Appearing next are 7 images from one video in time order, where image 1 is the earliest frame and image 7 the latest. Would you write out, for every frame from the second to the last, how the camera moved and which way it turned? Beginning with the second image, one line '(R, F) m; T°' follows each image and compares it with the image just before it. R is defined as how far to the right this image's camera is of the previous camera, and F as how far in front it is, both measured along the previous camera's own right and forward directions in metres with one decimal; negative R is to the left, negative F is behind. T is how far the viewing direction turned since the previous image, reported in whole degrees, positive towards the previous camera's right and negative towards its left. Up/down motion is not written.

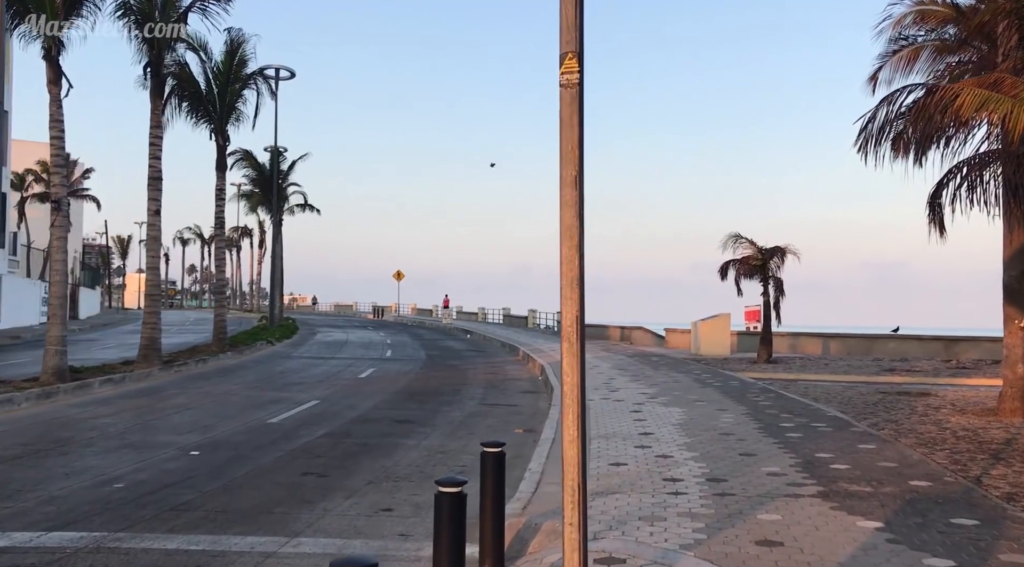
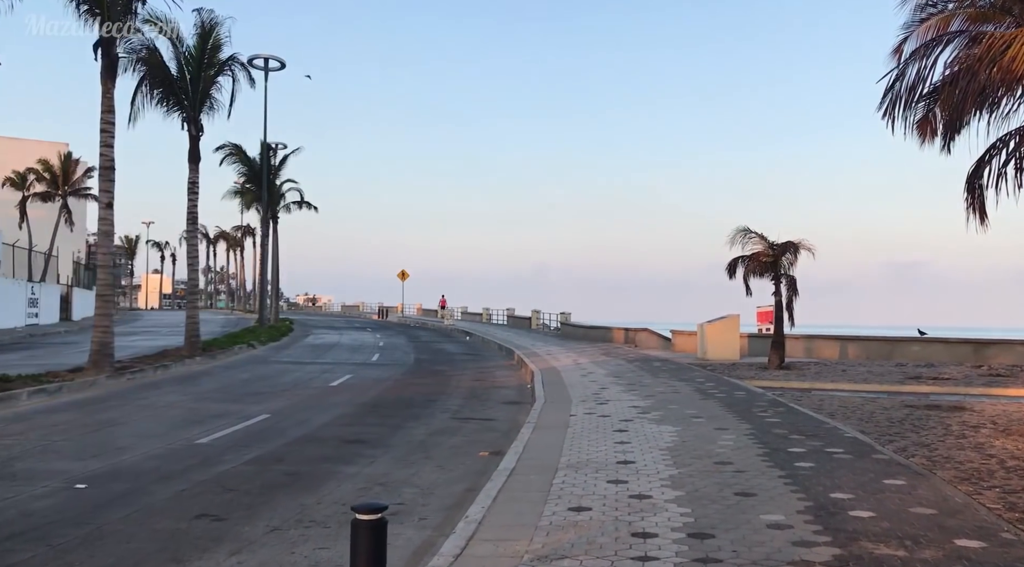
(+0.7, +2.0) m; -1°
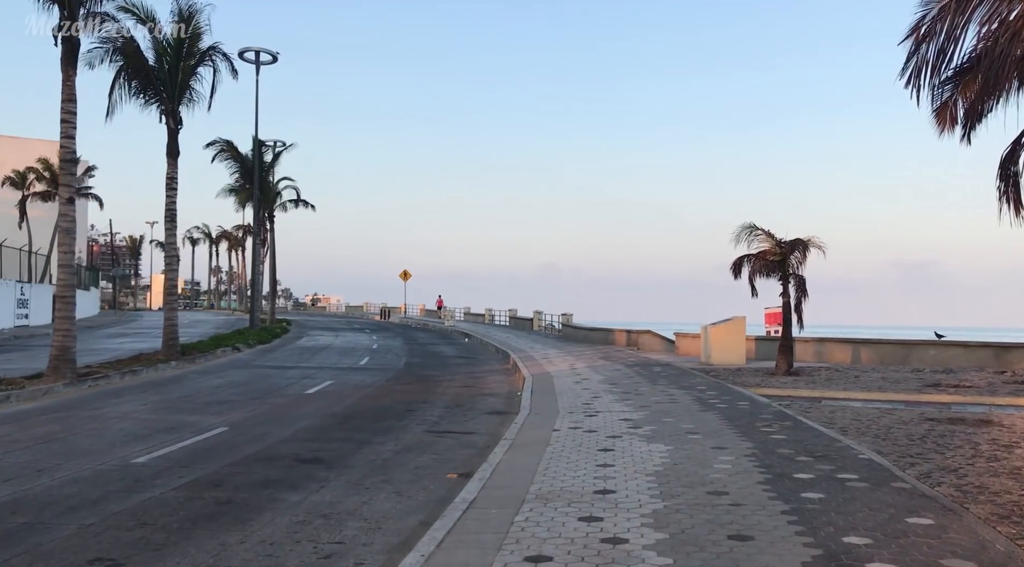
(+0.5, +1.3) m; -1°
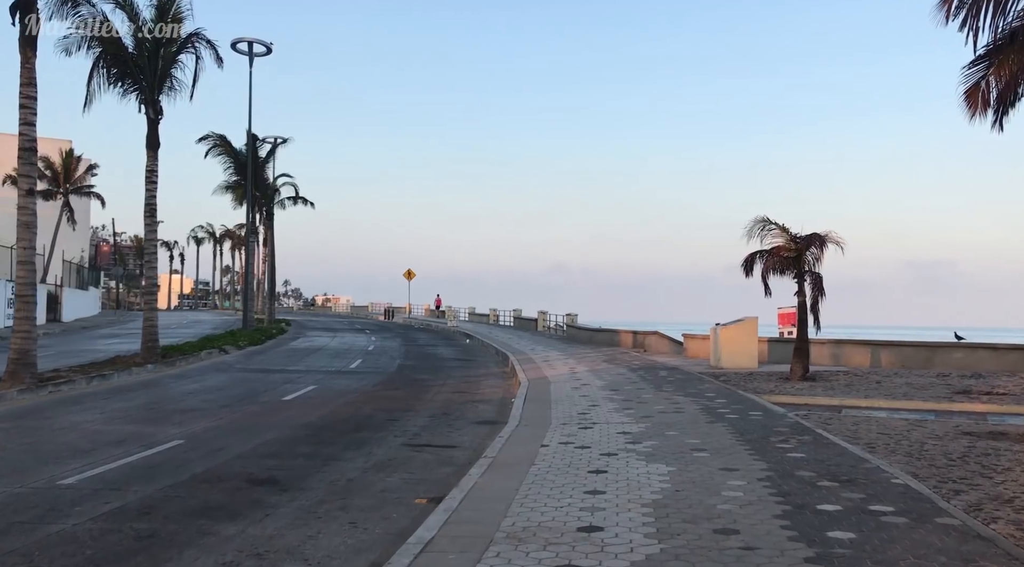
(+0.3, +1.4) m; -1°
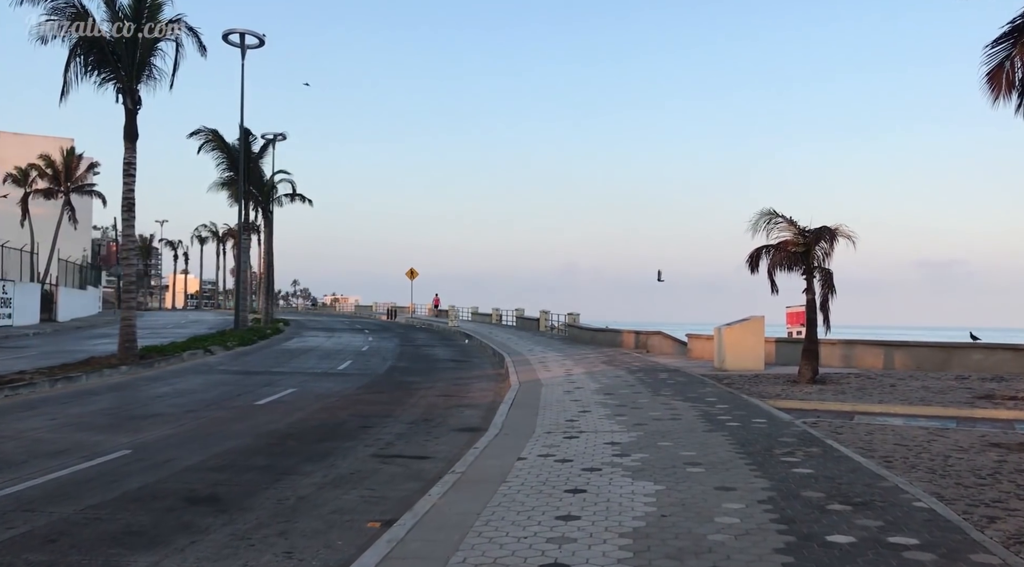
(+0.4, +1.2) m; -1°
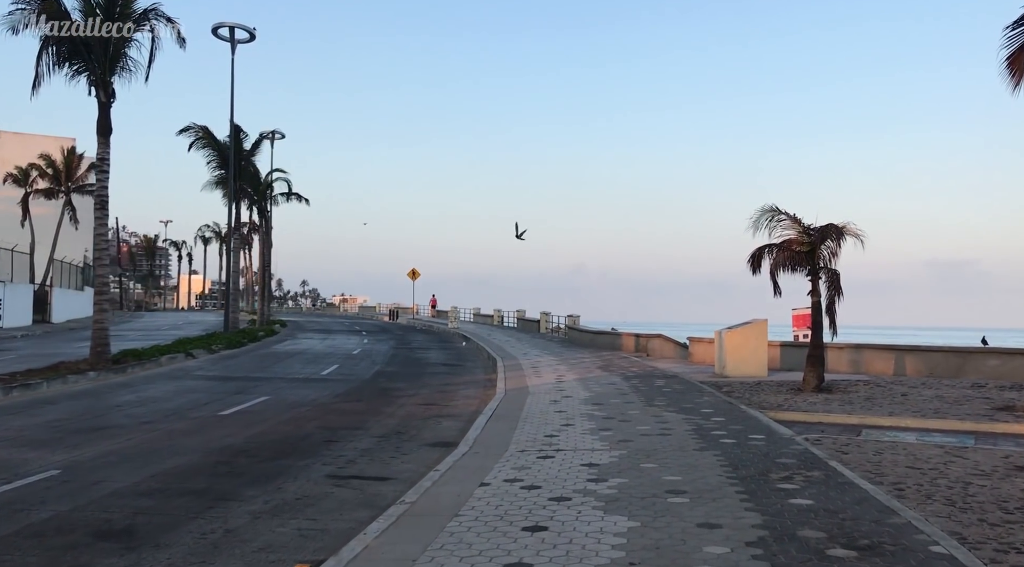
(+0.5, +1.1) m; -1°
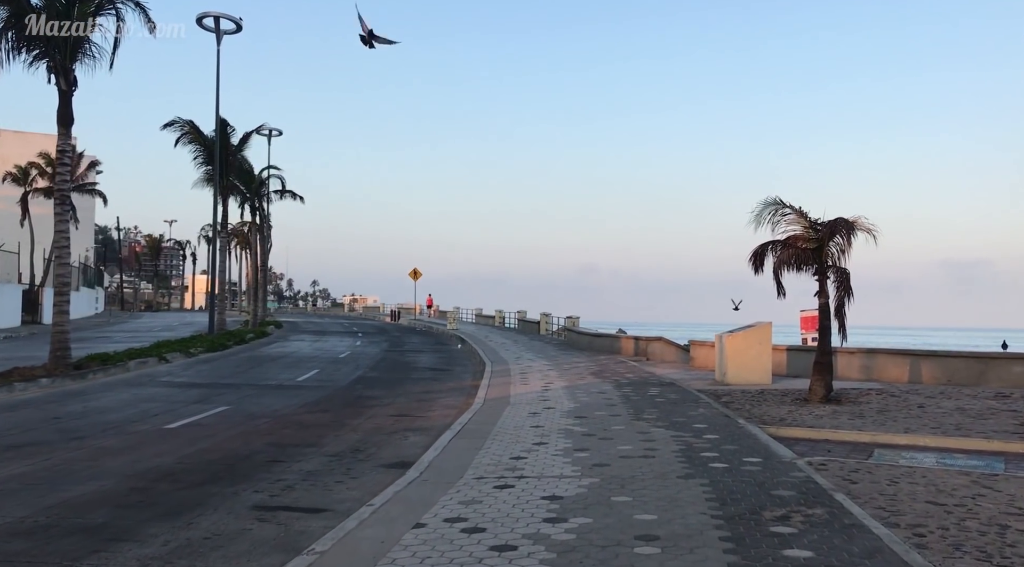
(+0.6, +1.5) m; -1°
